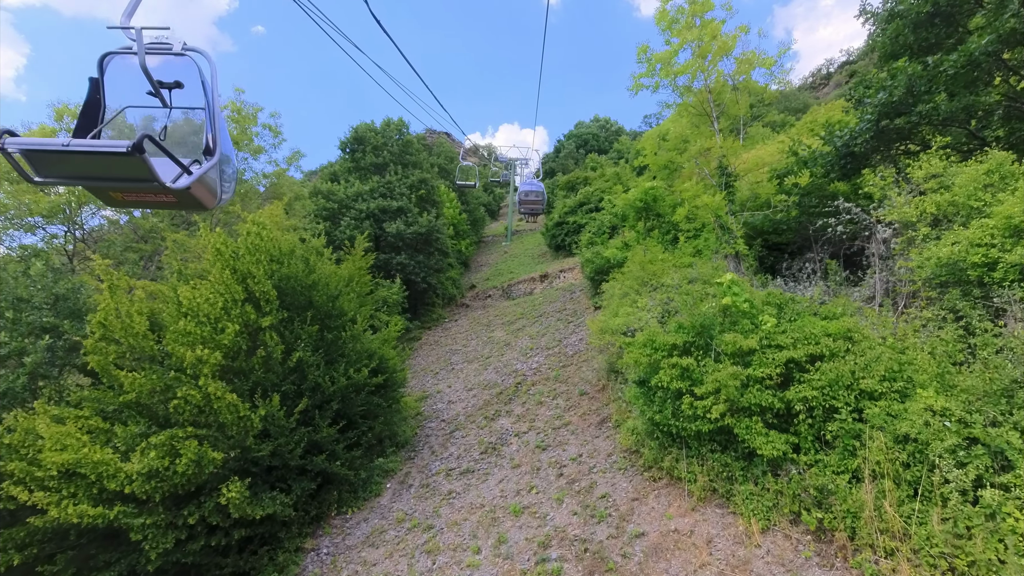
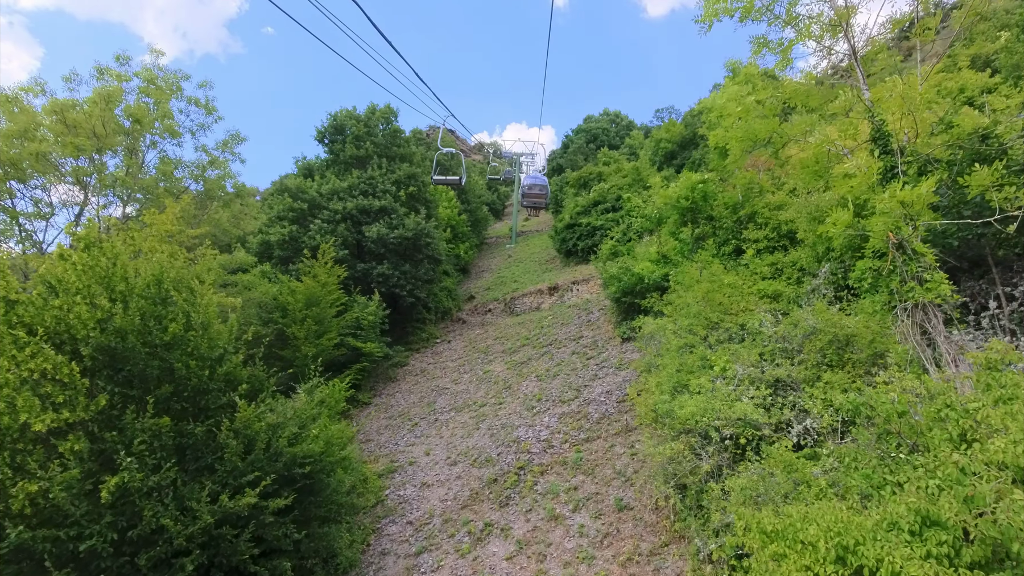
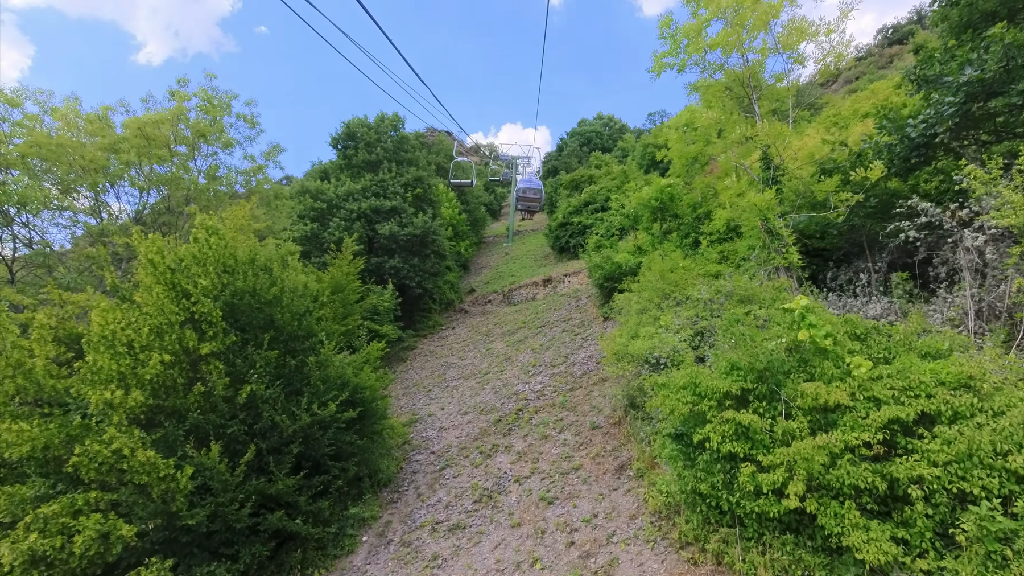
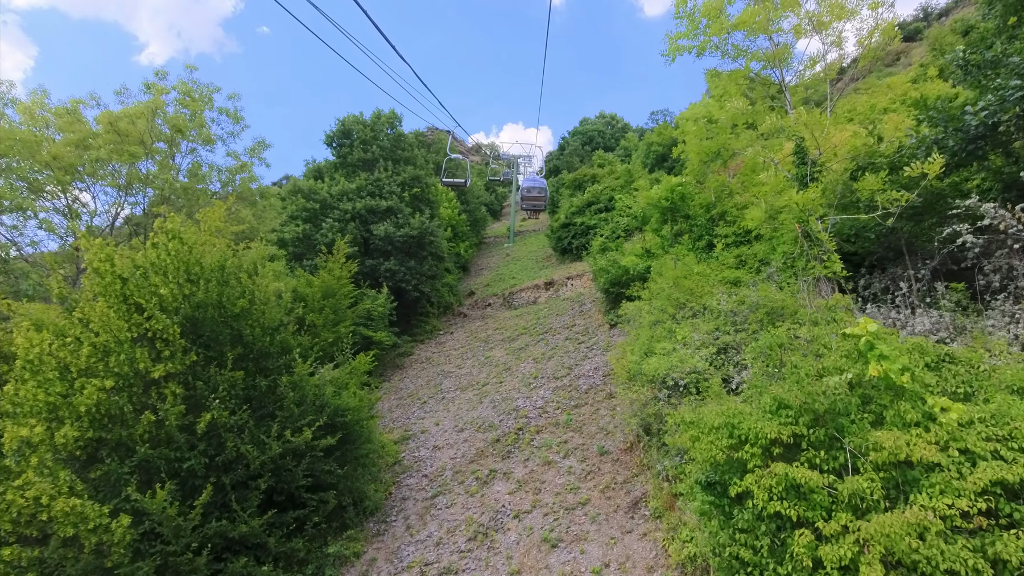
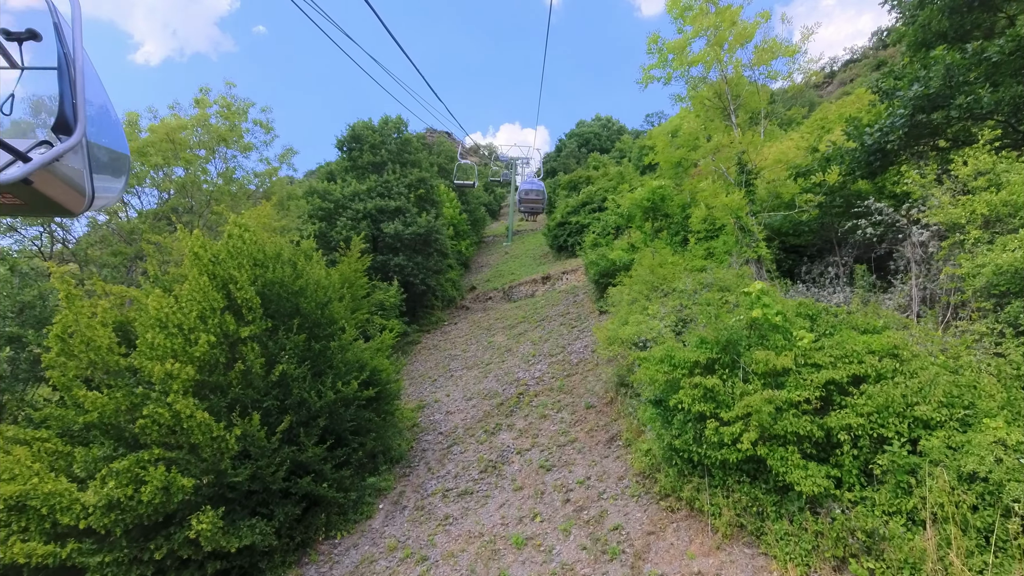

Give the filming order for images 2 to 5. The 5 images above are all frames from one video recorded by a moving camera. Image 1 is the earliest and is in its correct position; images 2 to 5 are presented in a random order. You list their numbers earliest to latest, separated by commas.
5, 3, 4, 2
